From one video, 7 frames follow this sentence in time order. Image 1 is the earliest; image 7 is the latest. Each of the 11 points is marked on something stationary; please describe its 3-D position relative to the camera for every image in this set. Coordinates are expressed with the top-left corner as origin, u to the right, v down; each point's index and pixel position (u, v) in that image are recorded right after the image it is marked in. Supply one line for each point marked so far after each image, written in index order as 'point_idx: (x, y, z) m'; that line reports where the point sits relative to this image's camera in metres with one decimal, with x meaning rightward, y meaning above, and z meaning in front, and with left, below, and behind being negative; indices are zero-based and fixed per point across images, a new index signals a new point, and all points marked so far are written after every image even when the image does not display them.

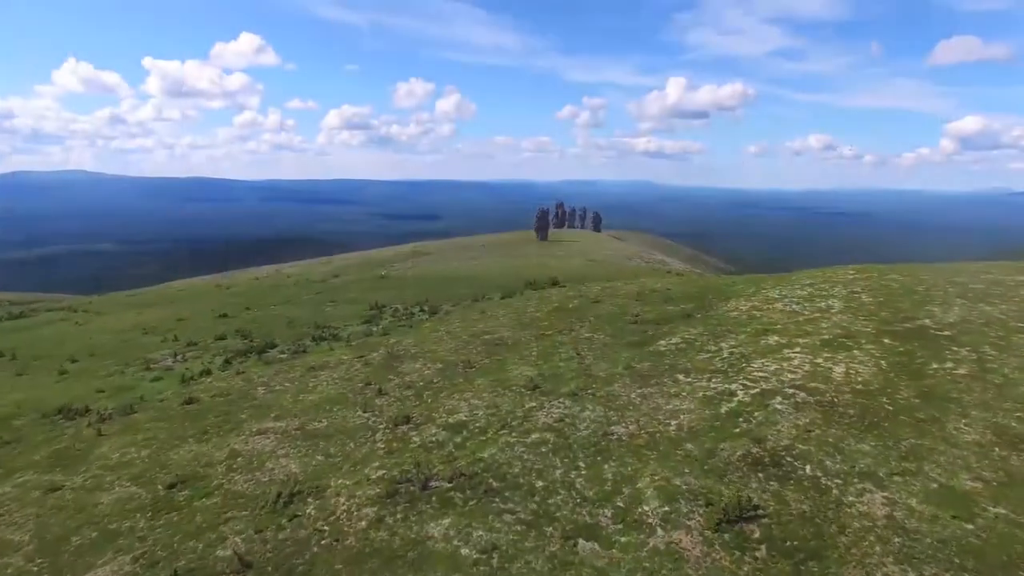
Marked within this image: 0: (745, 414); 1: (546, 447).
0: (+6.7, -3.7, +19.5) m
1: (+1.0, -4.6, +19.3) m
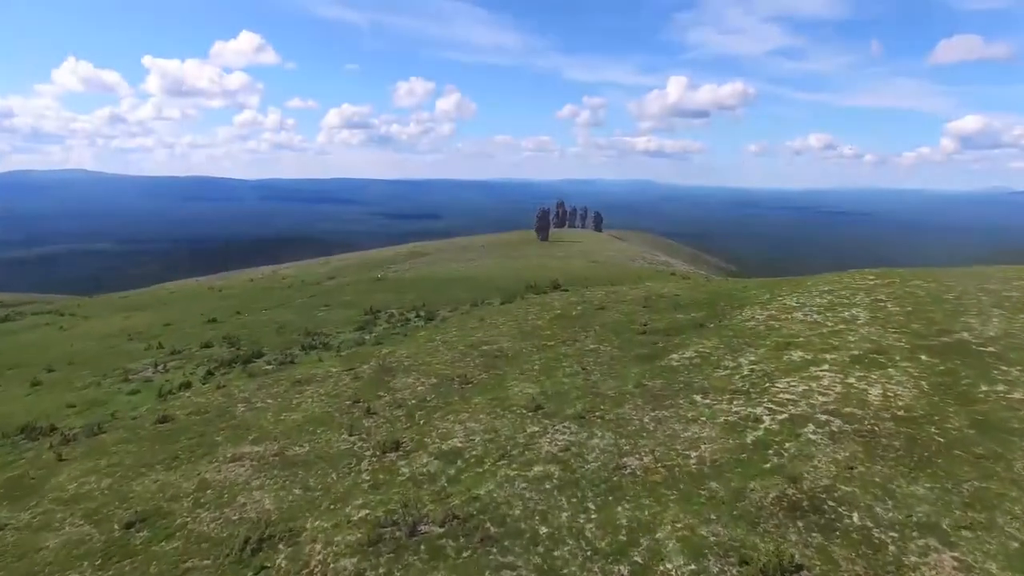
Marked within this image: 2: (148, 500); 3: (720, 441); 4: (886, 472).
0: (+6.7, -4.0, +17.3) m
1: (+1.0, -5.0, +17.1) m
2: (-10.3, -6.0, +19.1) m
3: (+5.6, -4.1, +18.2) m
4: (+8.5, -4.2, +15.2) m
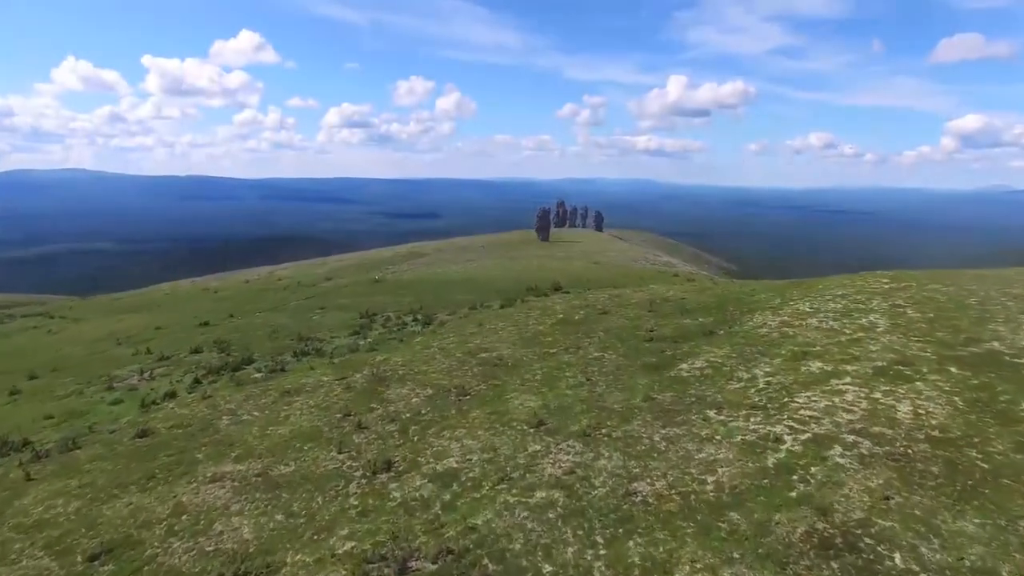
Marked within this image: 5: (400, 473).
0: (+6.7, -4.3, +15.8) m
1: (+1.0, -5.2, +15.6) m
2: (-10.3, -6.3, +17.7) m
3: (+5.6, -4.4, +16.8) m
4: (+8.5, -4.4, +13.8) m
5: (-3.2, -5.3, +19.3) m
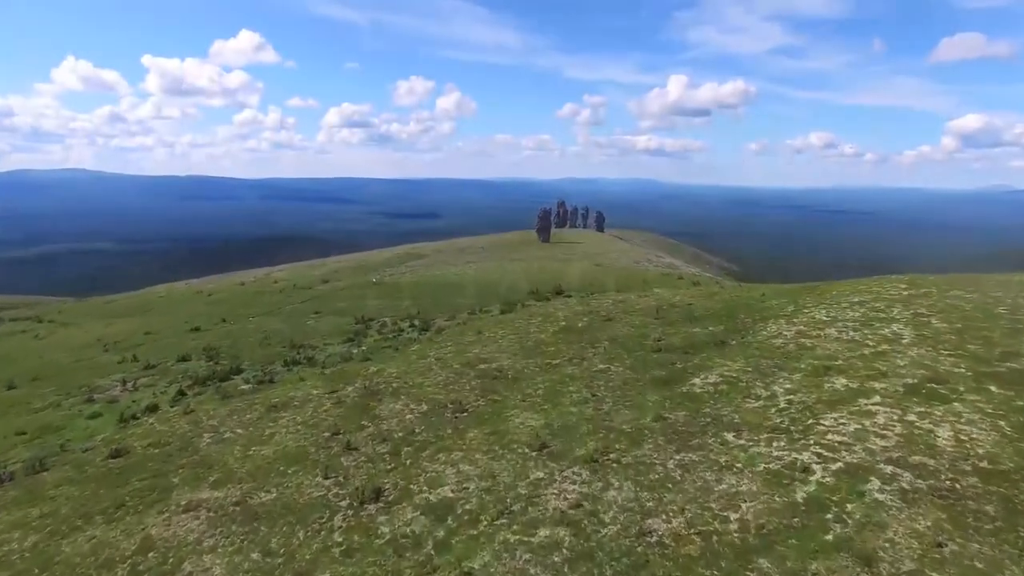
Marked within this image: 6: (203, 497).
0: (+6.7, -4.6, +14.2) m
1: (+1.0, -5.6, +14.0) m
2: (-10.3, -6.6, +16.0) m
3: (+5.6, -4.7, +15.1) m
4: (+8.5, -4.7, +12.1) m
5: (-3.2, -5.6, +17.6) m
6: (-8.9, -6.0, +19.4) m
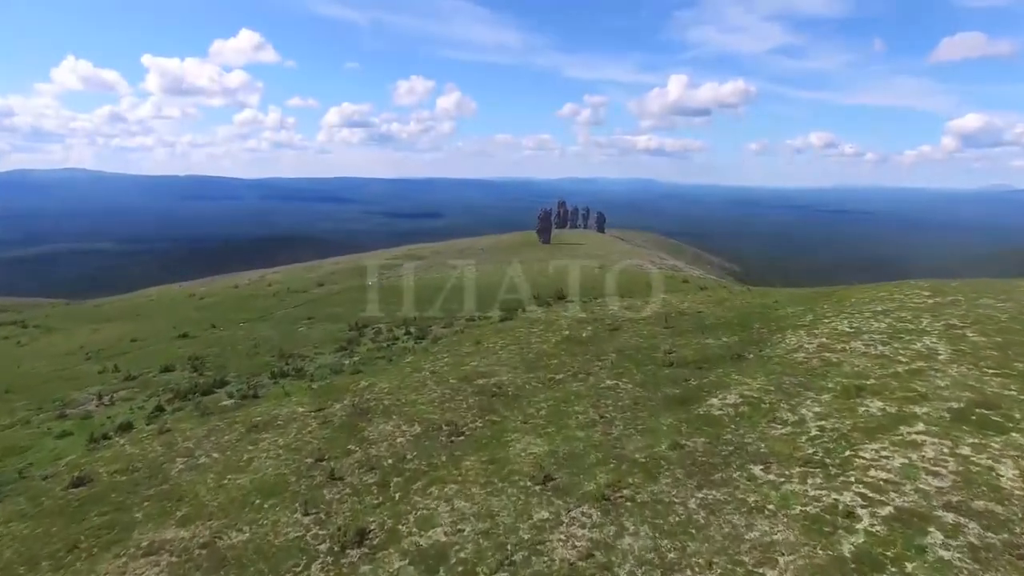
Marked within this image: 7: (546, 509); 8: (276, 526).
0: (+6.8, -5.0, +12.1) m
1: (+1.0, -5.9, +11.9) m
2: (-10.3, -7.0, +13.9) m
3: (+5.6, -5.1, +13.0) m
4: (+8.5, -5.1, +10.0) m
5: (-3.2, -6.0, +15.5) m
6: (-8.8, -6.4, +17.3) m
7: (+0.8, -5.3, +16.3) m
8: (-6.1, -6.1, +17.3) m
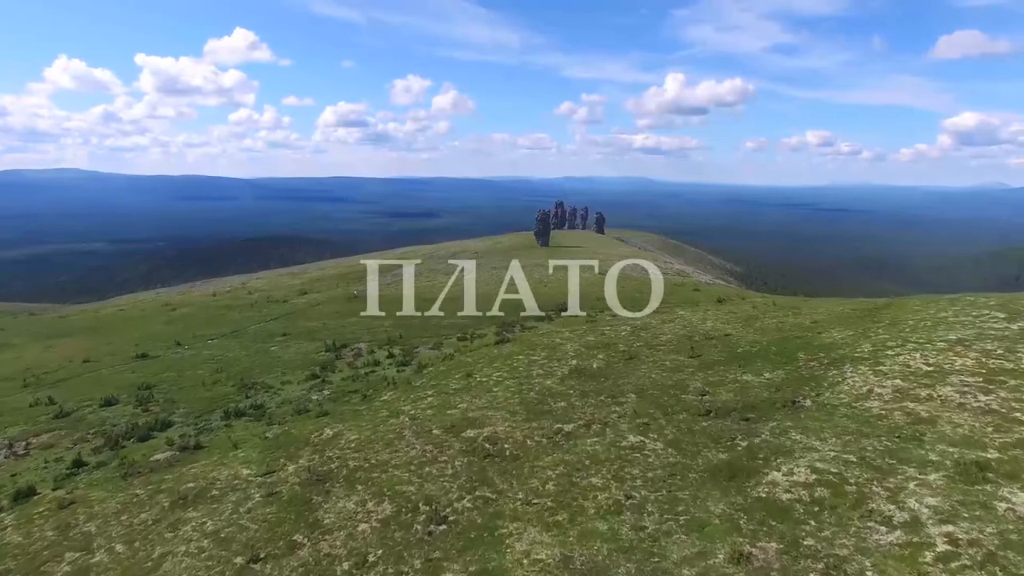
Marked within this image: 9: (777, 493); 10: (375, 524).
0: (+6.8, -6.0, +6.7) m
1: (+1.0, -6.9, +6.4) m
2: (-10.3, -8.0, +8.4) m
3: (+5.6, -6.1, +7.6) m
4: (+8.5, -6.1, +4.6) m
5: (-3.2, -7.0, +10.1) m
6: (-8.9, -7.4, +11.8) m
7: (+0.8, -6.3, +10.9) m
8: (-6.1, -7.1, +11.9) m
9: (+6.3, -4.8, +16.1) m
10: (-3.5, -6.0, +17.3) m
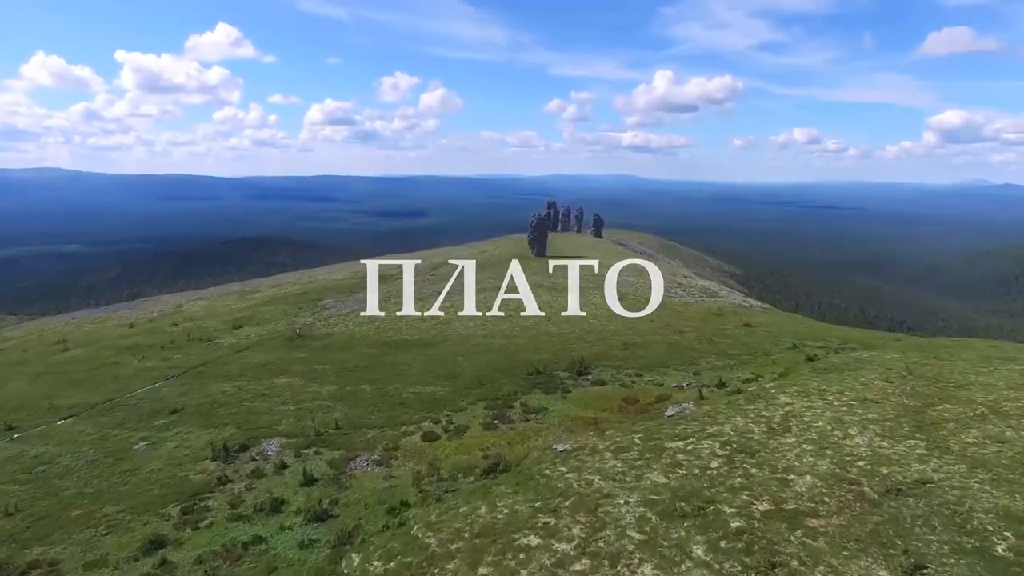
0: (+7.3, -8.8, -9.6) m
1: (+1.5, -9.8, -9.9) m
2: (-9.8, -10.9, -8.1) m
3: (+6.2, -8.9, -8.7) m
4: (+9.1, -8.9, -11.6) m
5: (-2.7, -9.9, -6.3) m
6: (-8.4, -10.3, -4.6) m
7: (+1.3, -9.1, -5.5) m
8: (-5.6, -10.0, -4.6) m
9: (+6.7, -7.7, -0.1) m
10: (-3.2, -8.8, +0.9) m
